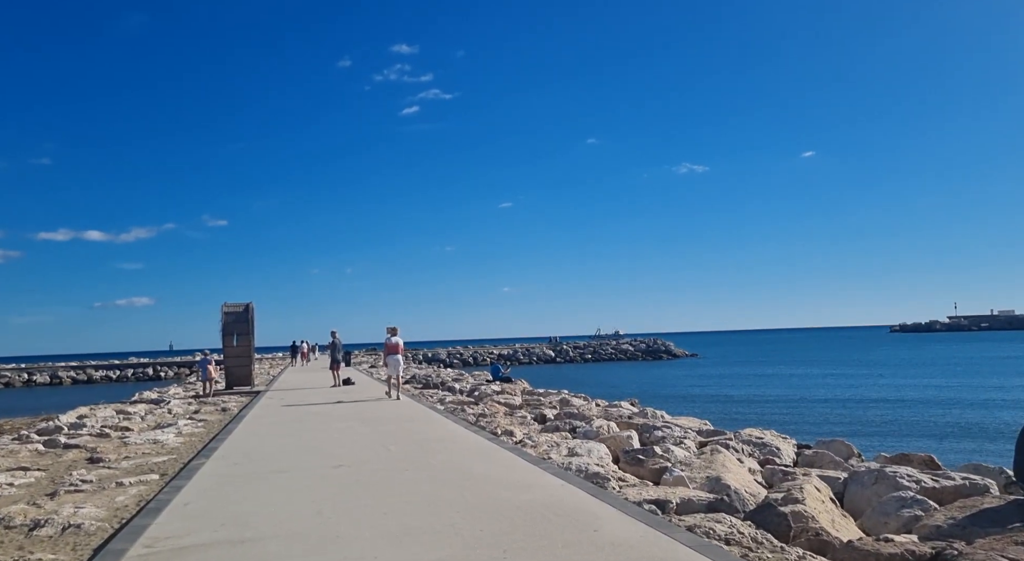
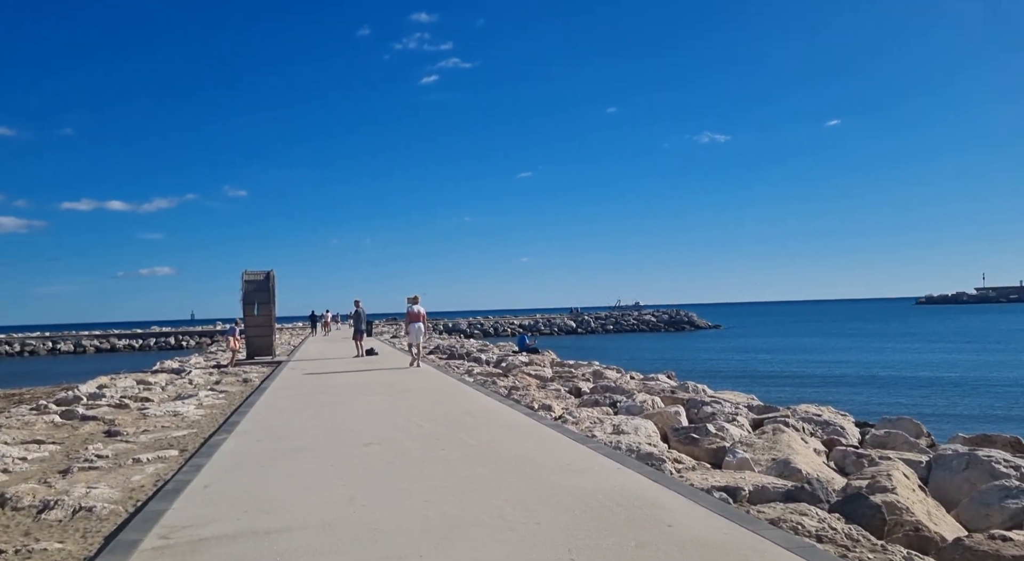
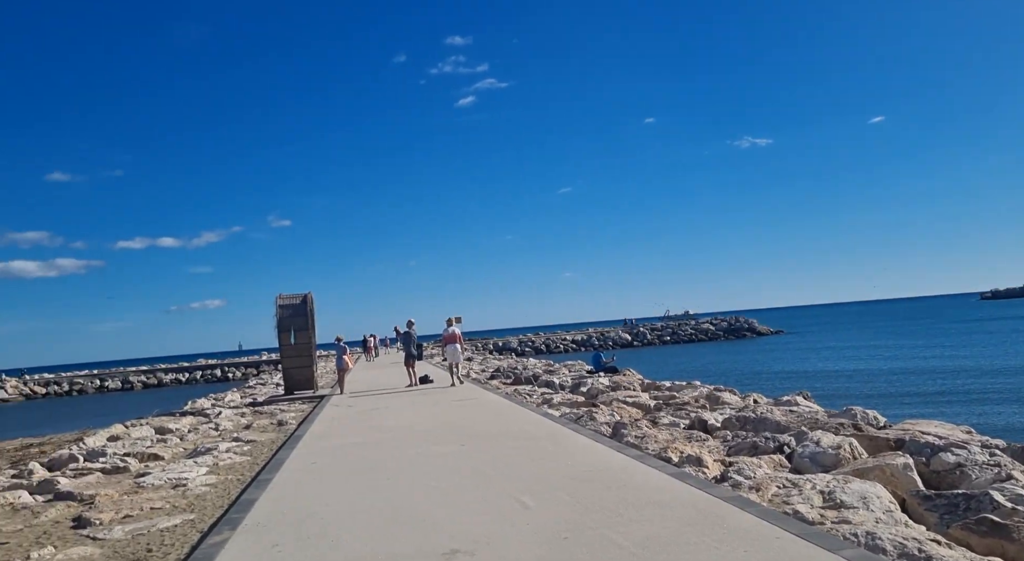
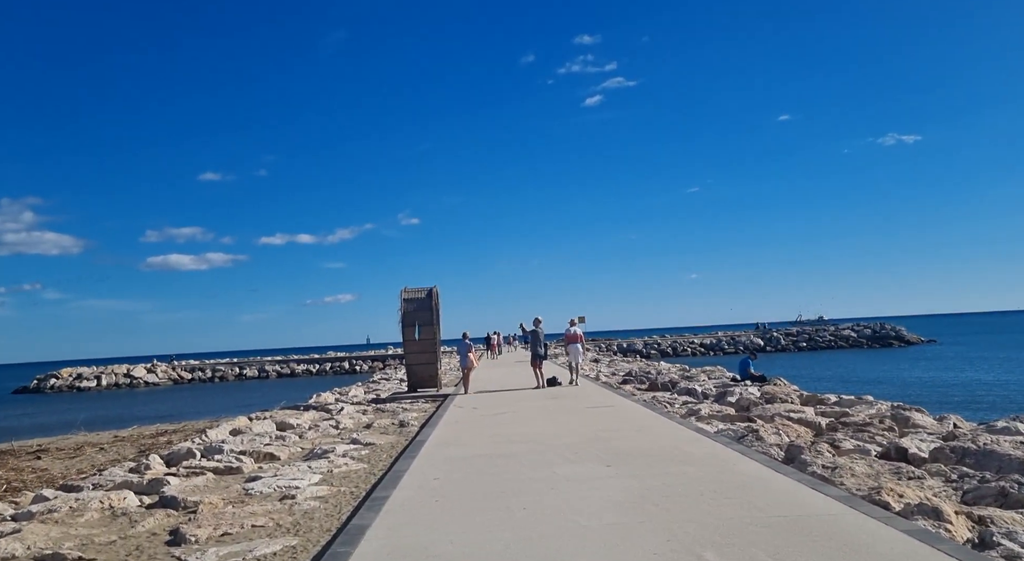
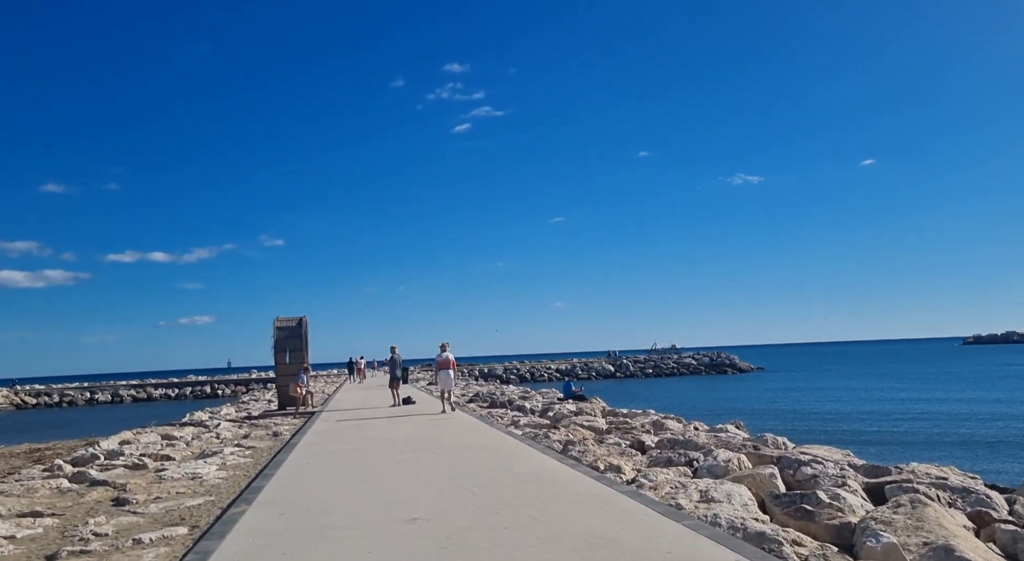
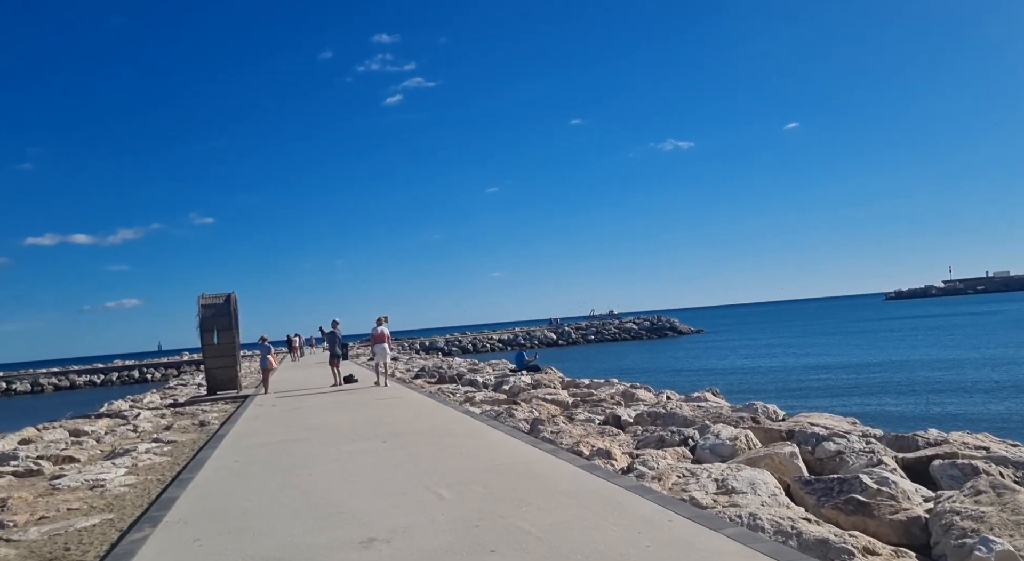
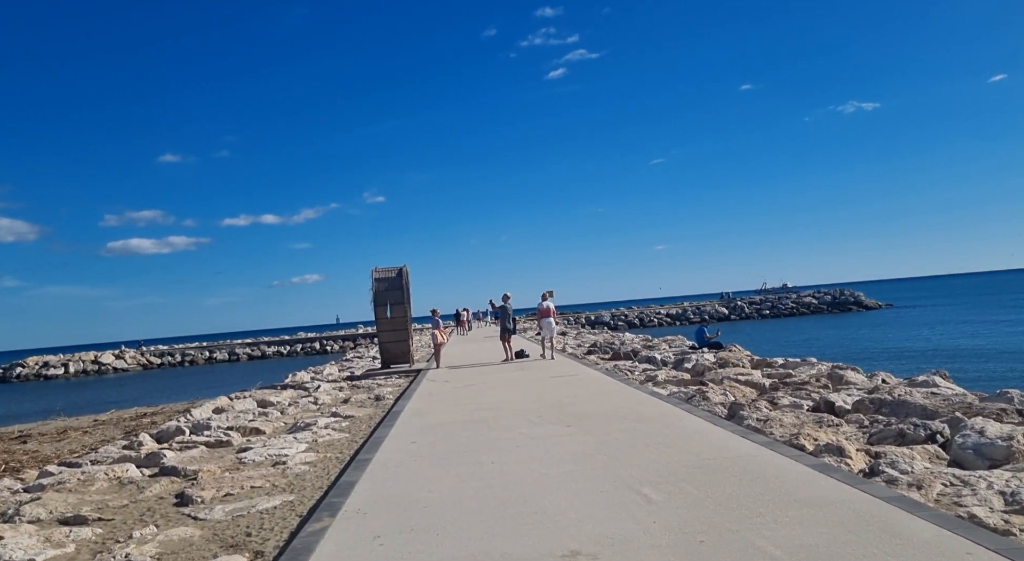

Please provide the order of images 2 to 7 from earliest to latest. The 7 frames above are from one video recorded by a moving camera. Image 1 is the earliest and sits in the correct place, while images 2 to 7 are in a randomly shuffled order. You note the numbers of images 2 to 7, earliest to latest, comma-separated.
2, 5, 6, 3, 7, 4
